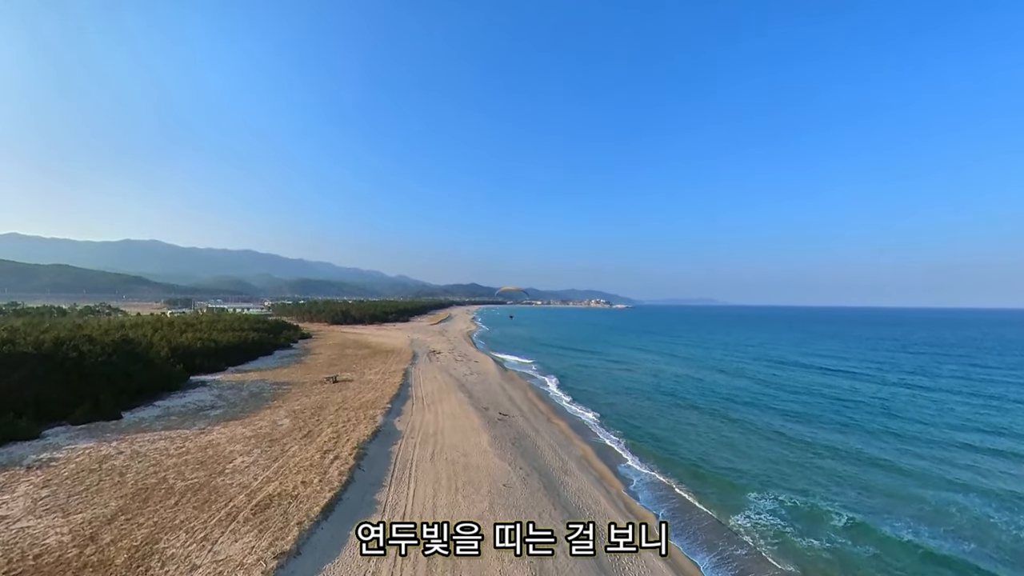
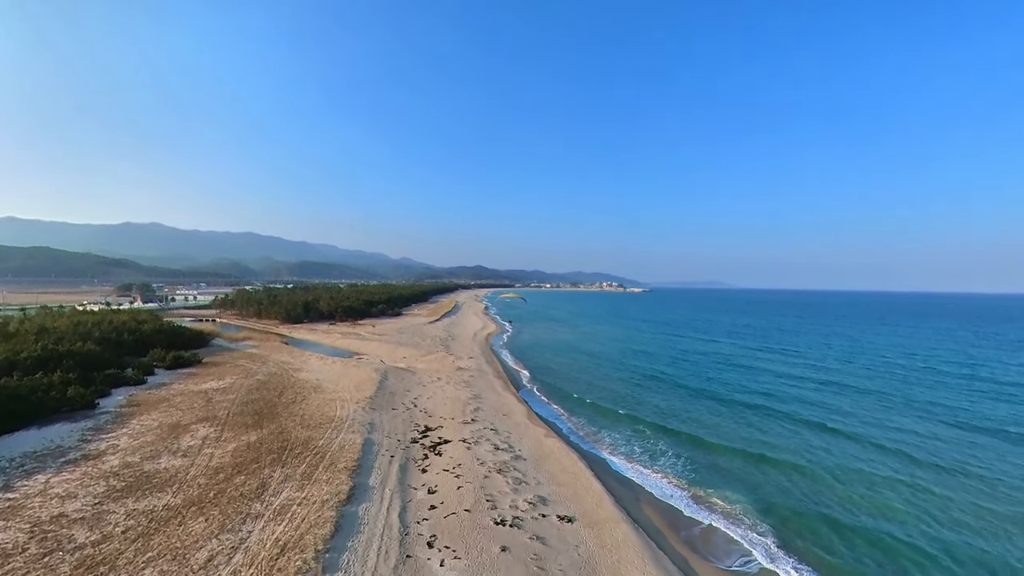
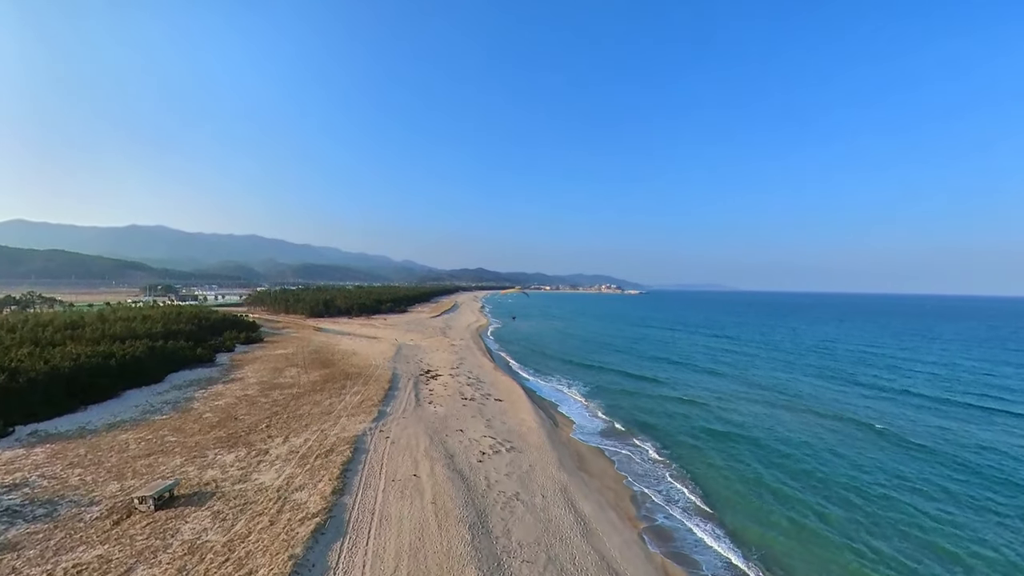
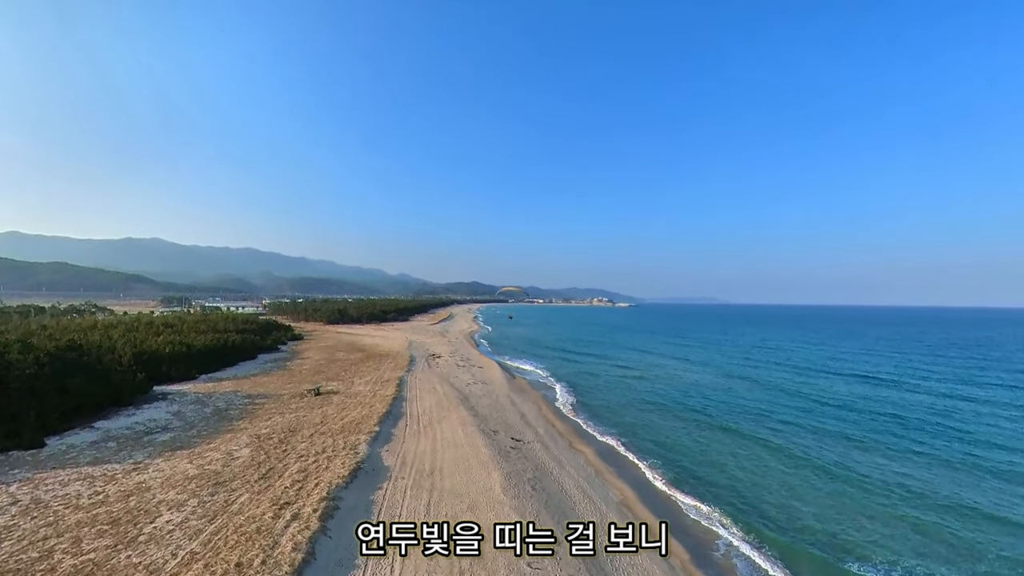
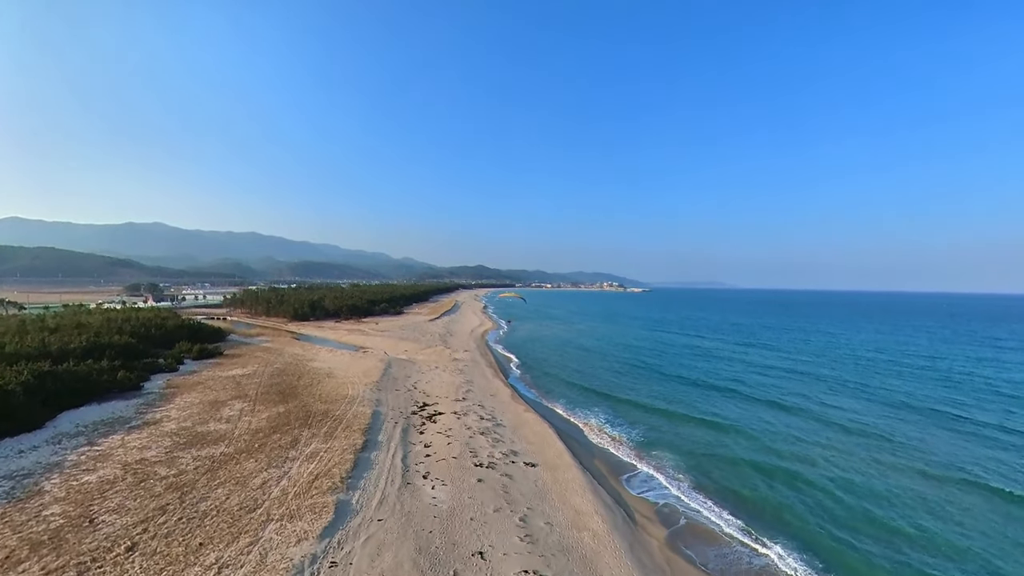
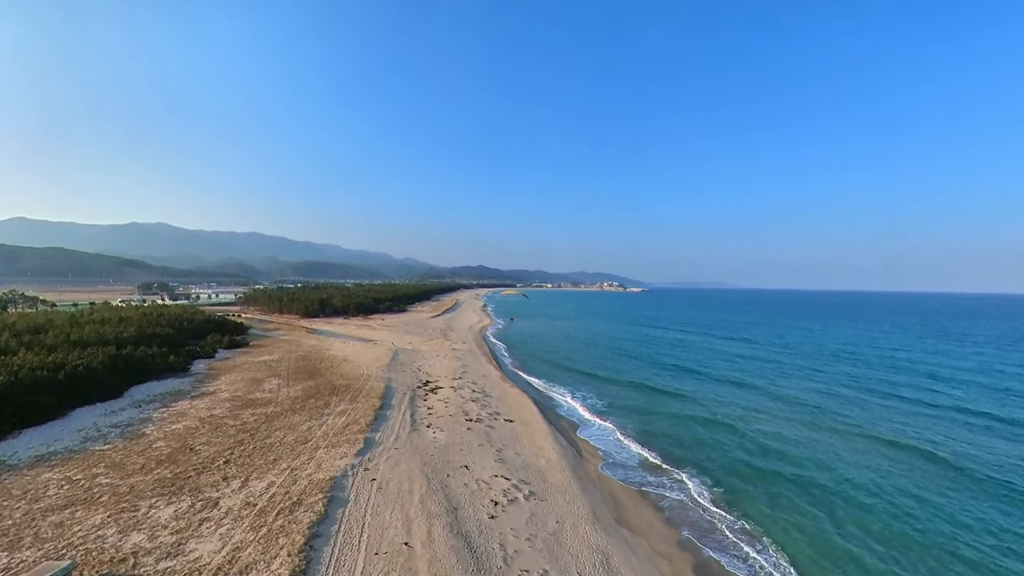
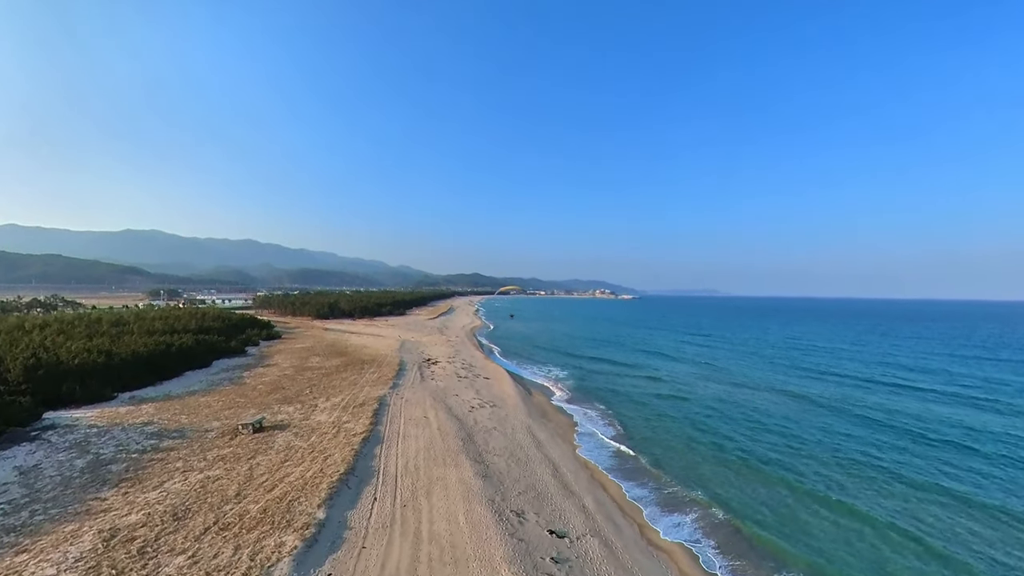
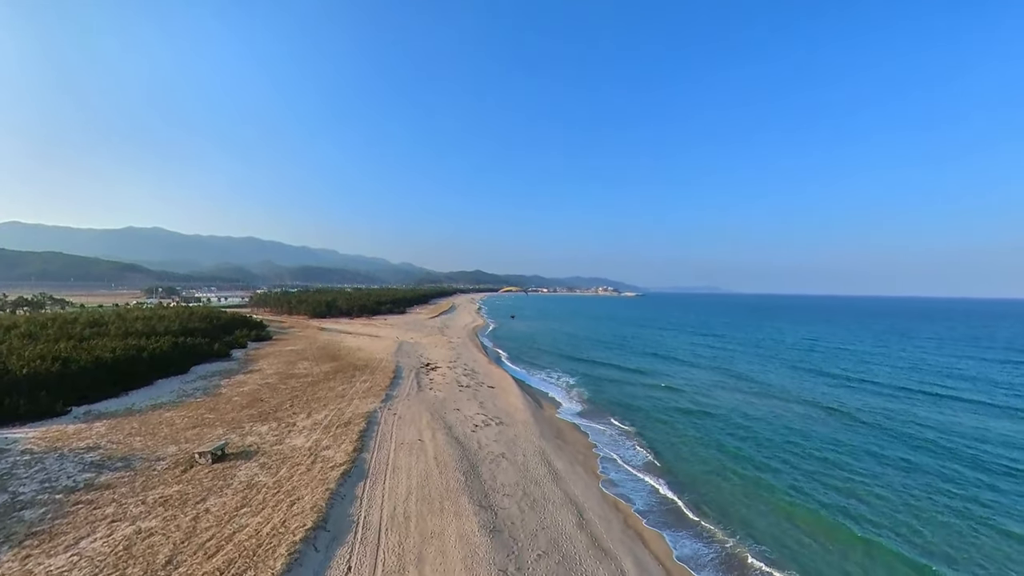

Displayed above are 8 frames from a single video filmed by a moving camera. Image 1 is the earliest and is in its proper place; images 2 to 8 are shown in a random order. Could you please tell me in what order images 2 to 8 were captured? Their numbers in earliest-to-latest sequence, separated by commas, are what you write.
4, 7, 8, 3, 6, 5, 2
